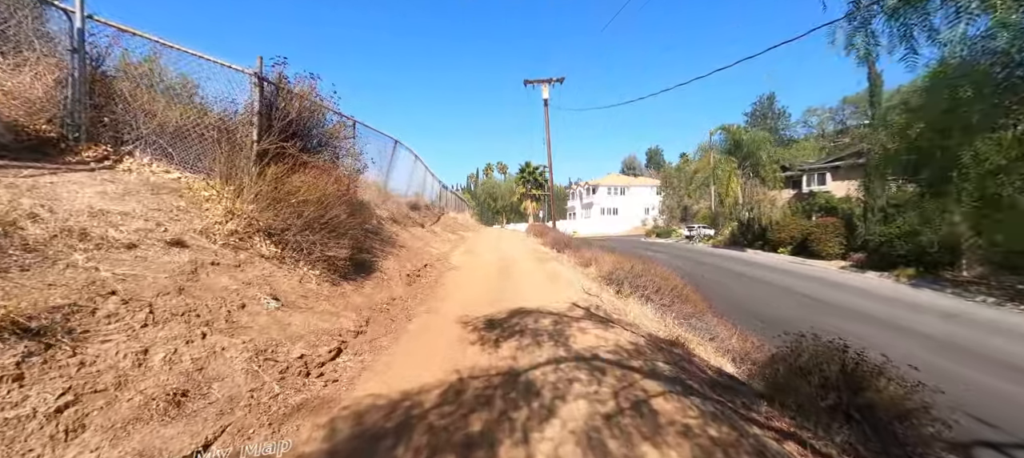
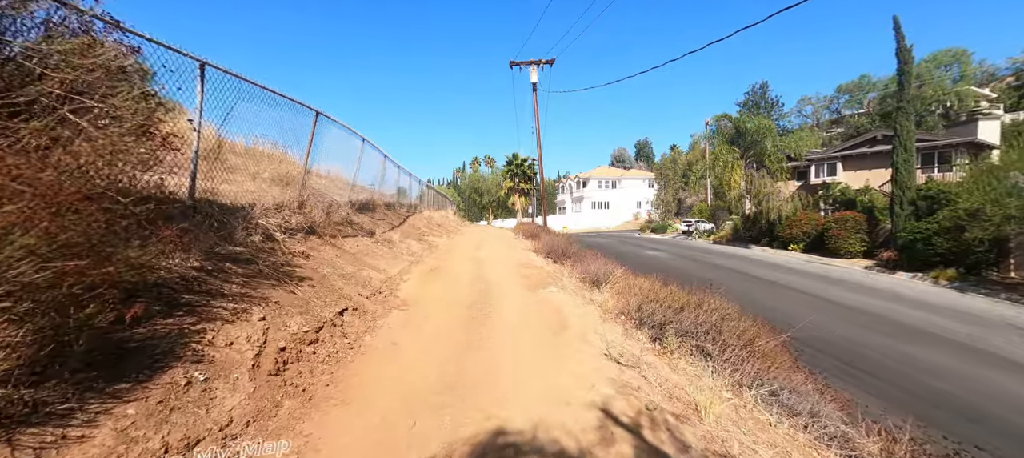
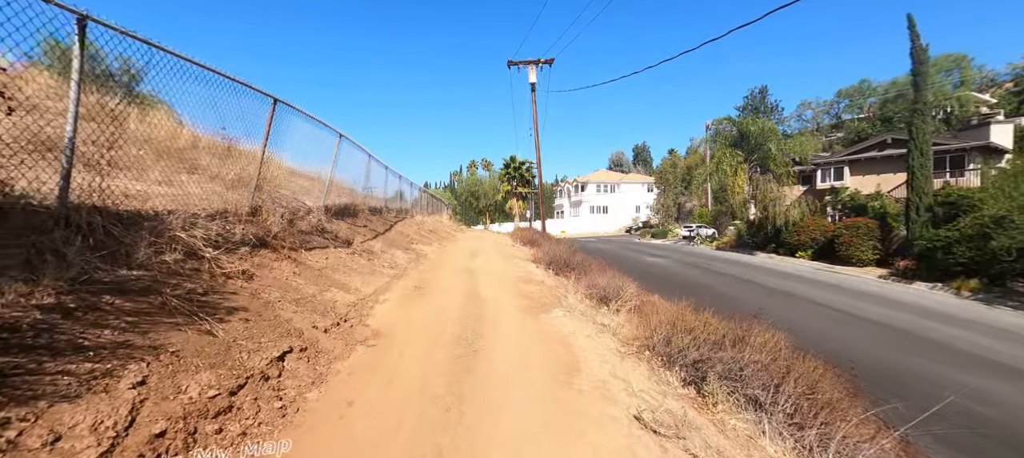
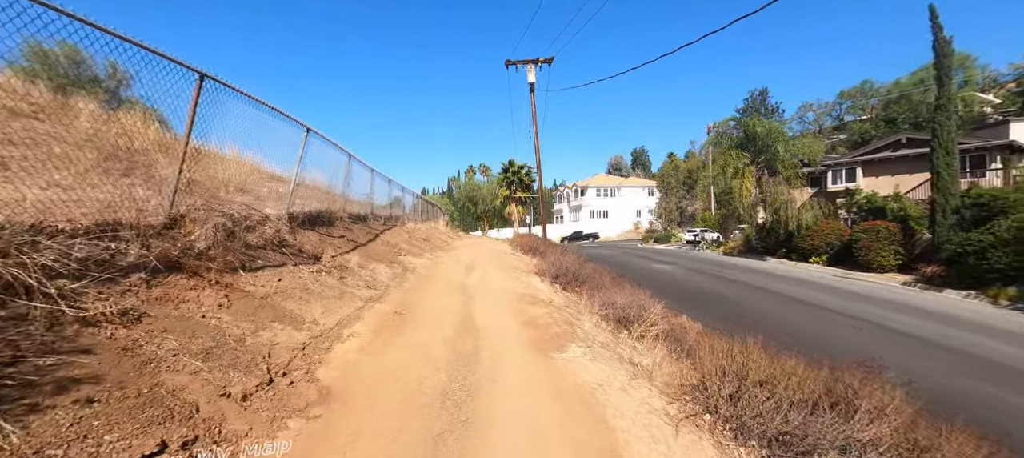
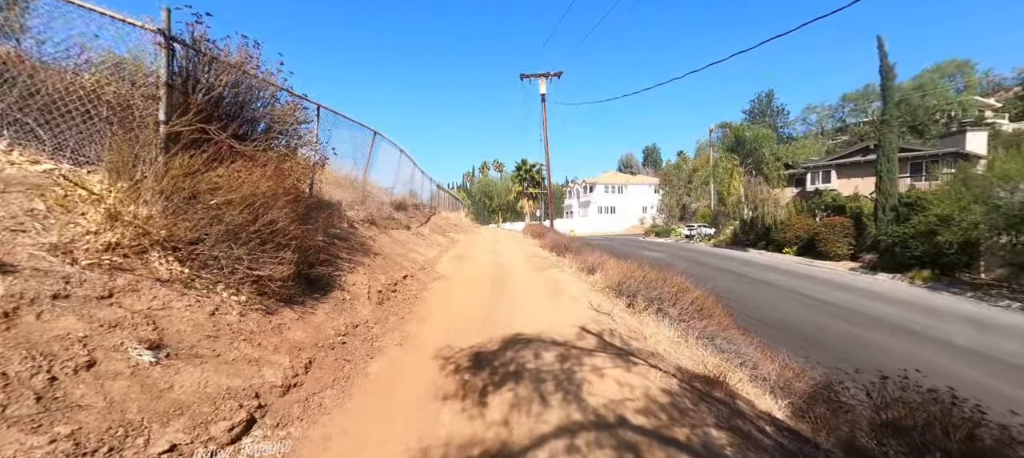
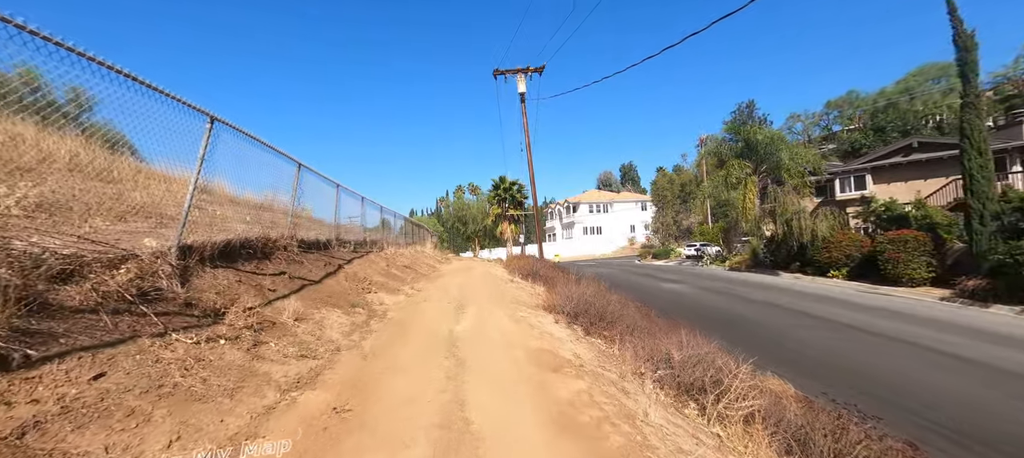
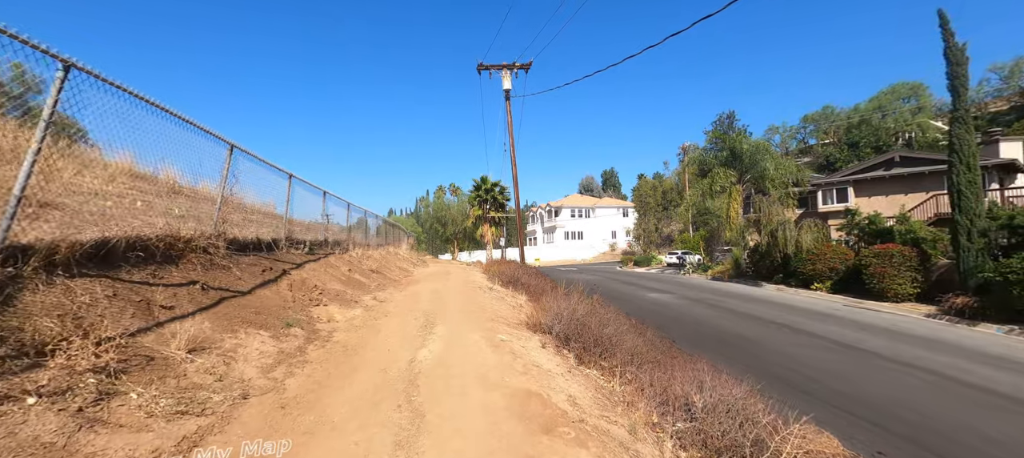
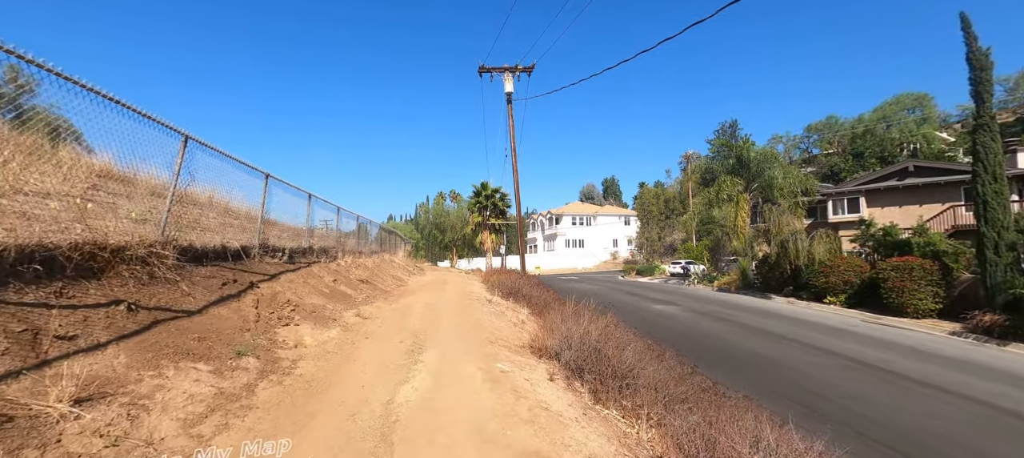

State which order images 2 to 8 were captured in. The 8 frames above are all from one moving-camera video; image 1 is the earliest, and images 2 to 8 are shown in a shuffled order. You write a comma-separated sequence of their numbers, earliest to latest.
5, 2, 3, 4, 6, 7, 8
